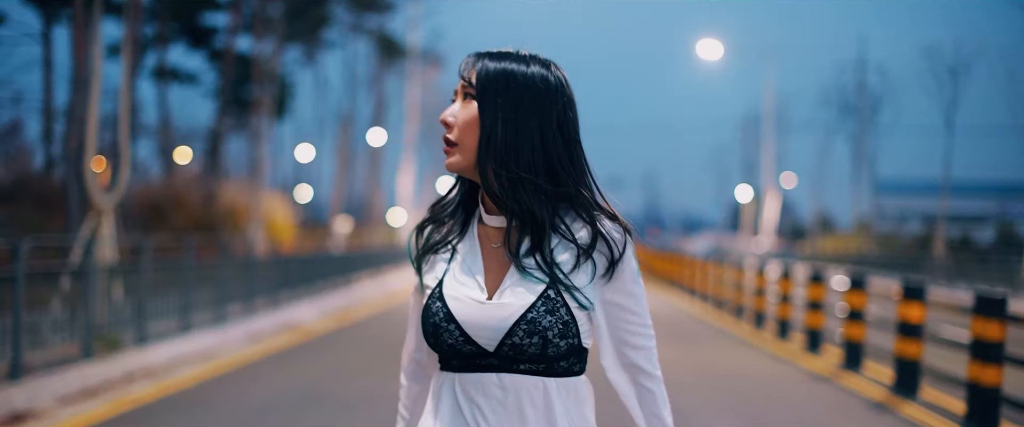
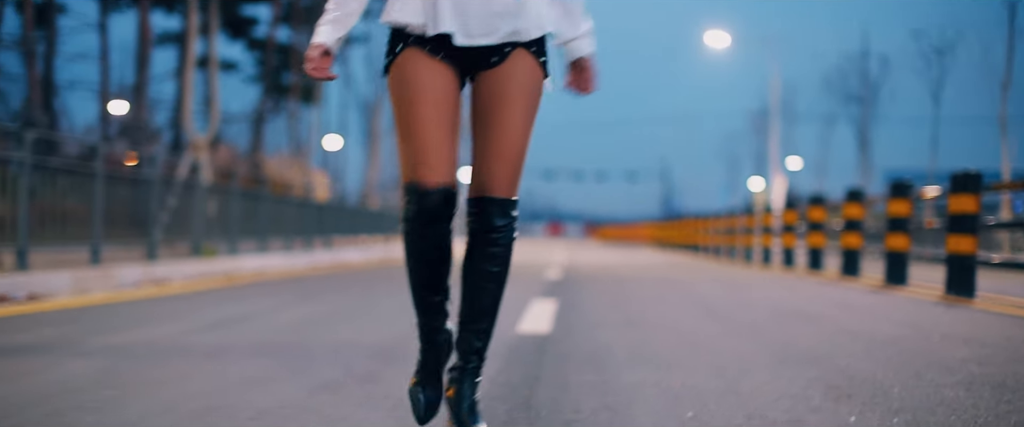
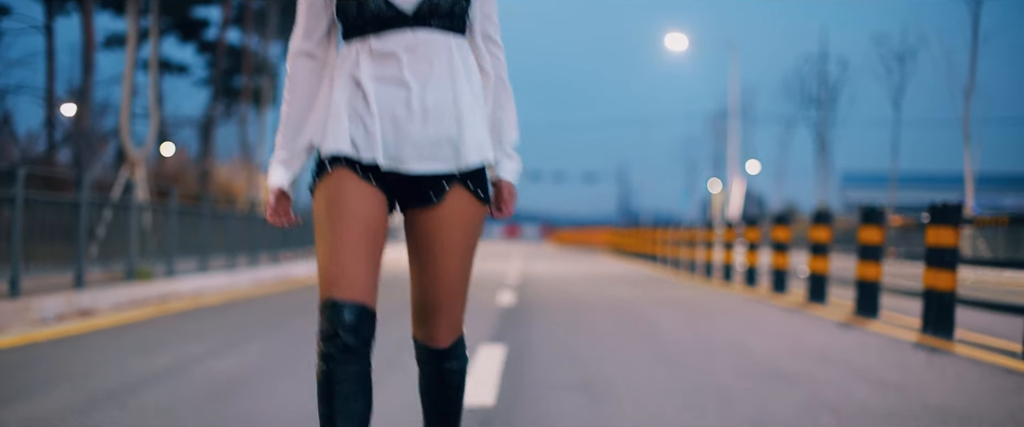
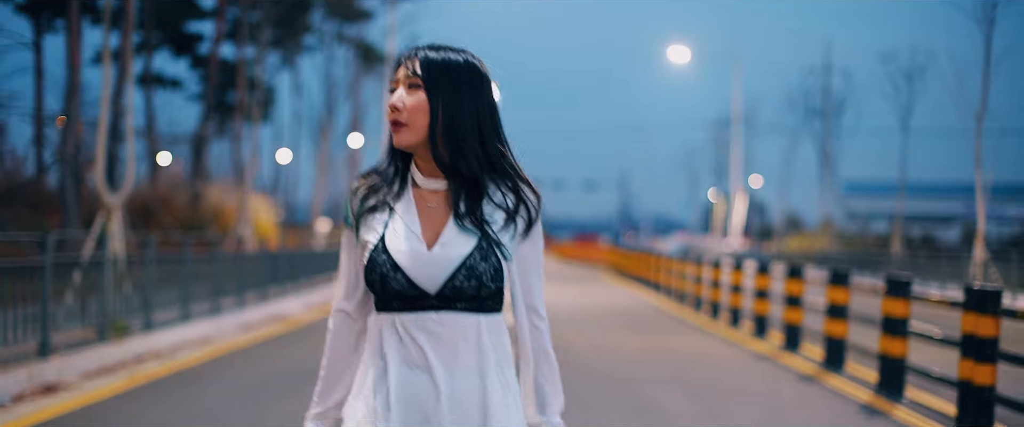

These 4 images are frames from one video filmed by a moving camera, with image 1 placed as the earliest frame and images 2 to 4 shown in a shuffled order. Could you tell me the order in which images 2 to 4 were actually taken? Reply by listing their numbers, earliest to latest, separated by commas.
4, 3, 2
